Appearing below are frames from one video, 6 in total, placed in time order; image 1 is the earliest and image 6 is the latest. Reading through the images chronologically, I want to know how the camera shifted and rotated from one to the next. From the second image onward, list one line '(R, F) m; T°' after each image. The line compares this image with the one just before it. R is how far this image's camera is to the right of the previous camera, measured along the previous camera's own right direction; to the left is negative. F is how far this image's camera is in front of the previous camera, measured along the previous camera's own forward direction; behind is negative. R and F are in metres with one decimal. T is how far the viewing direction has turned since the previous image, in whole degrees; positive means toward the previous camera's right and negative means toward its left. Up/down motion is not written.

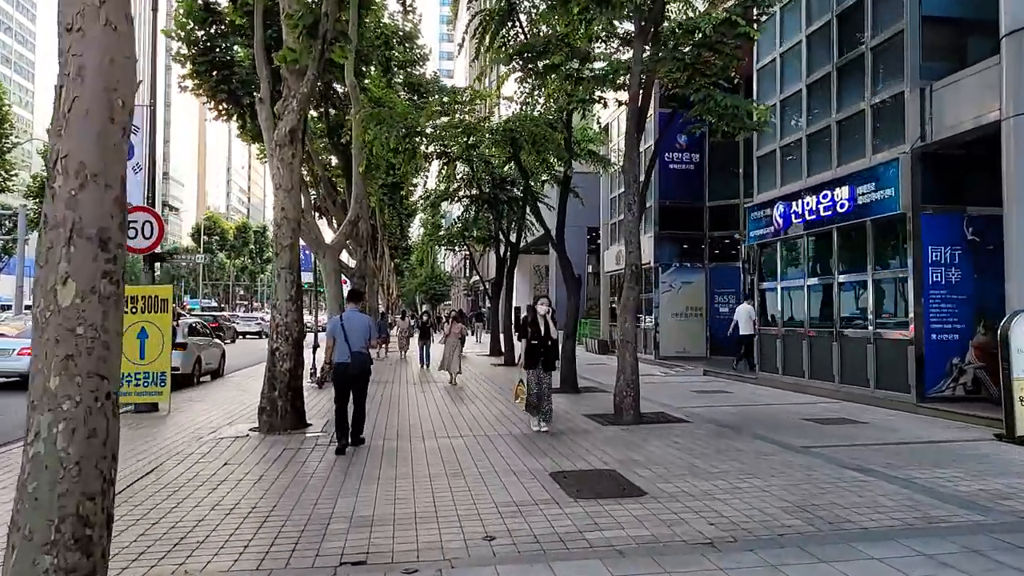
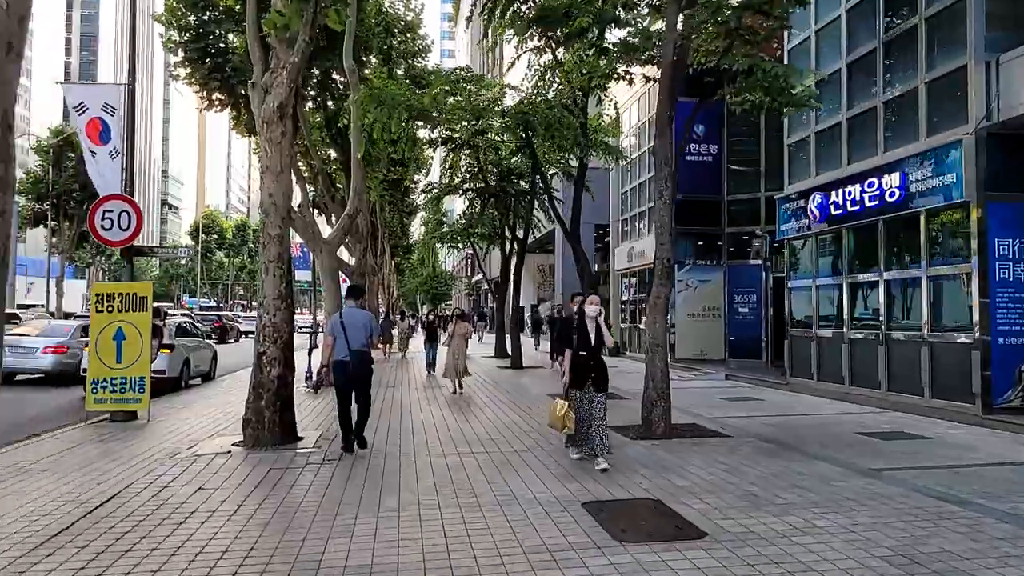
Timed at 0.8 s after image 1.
(-0.3, +1.3) m; 0°
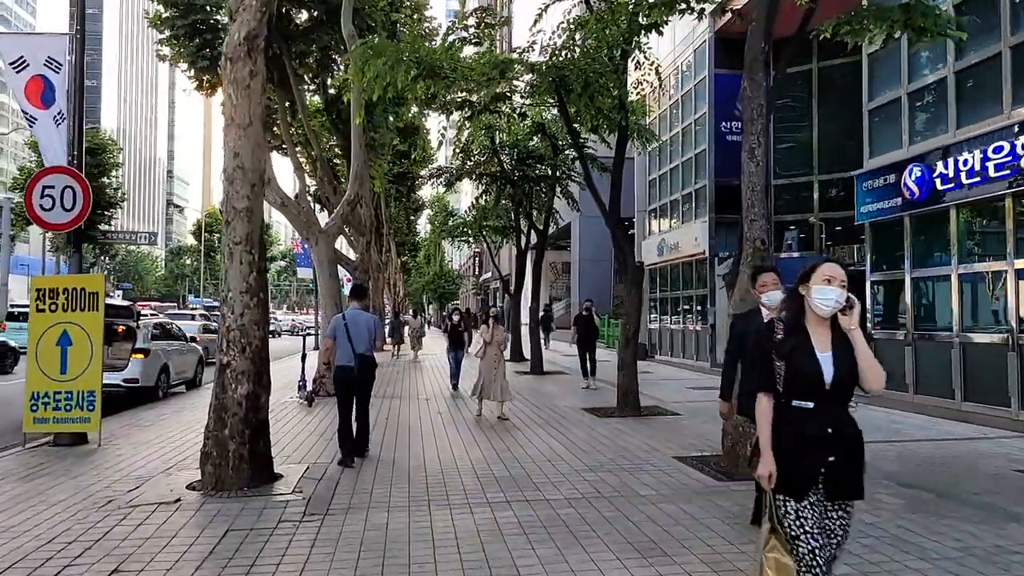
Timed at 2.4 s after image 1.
(-0.5, +2.5) m; -1°
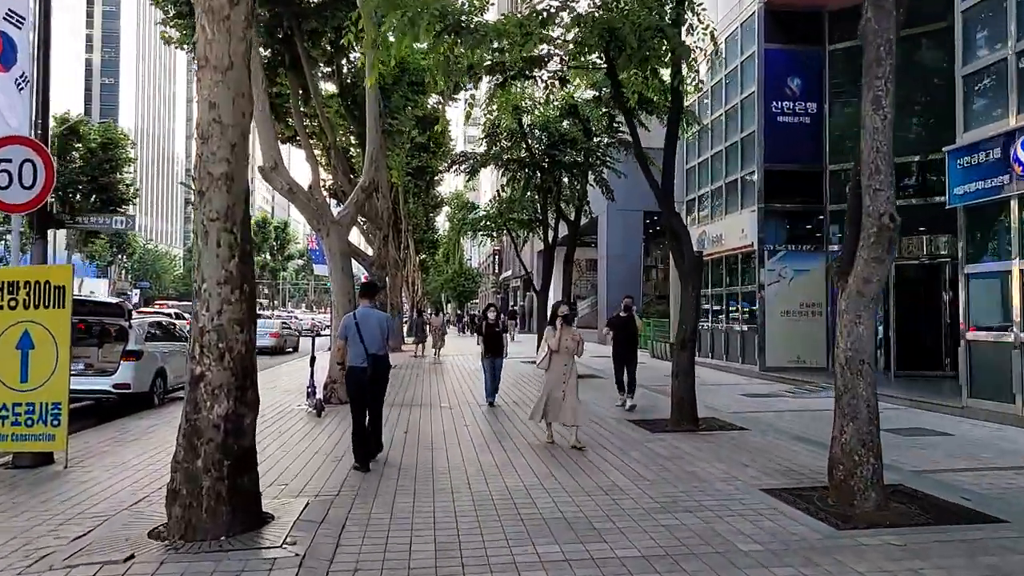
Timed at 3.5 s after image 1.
(-0.4, +1.7) m; -1°
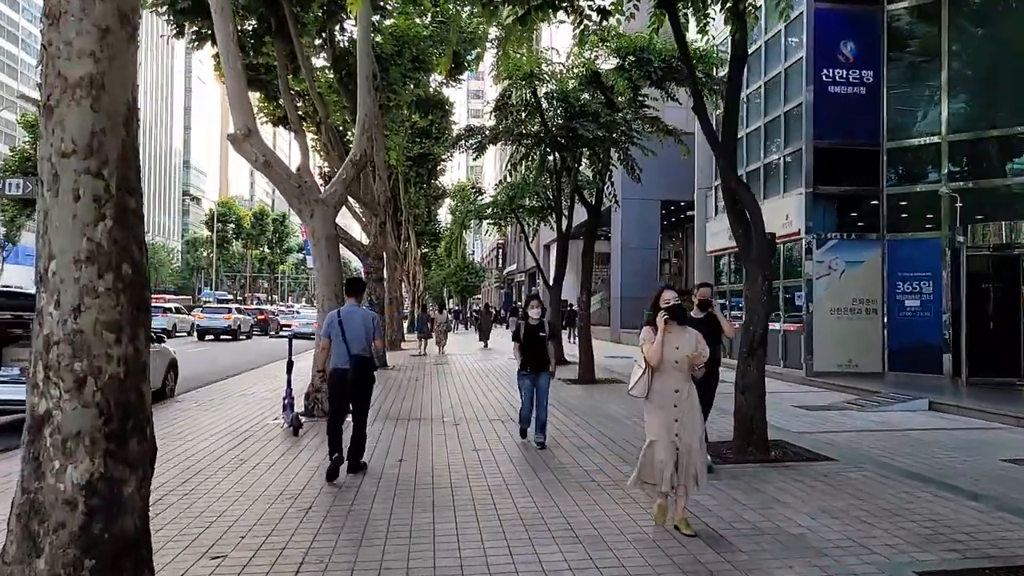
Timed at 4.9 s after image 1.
(-0.3, +2.3) m; 0°
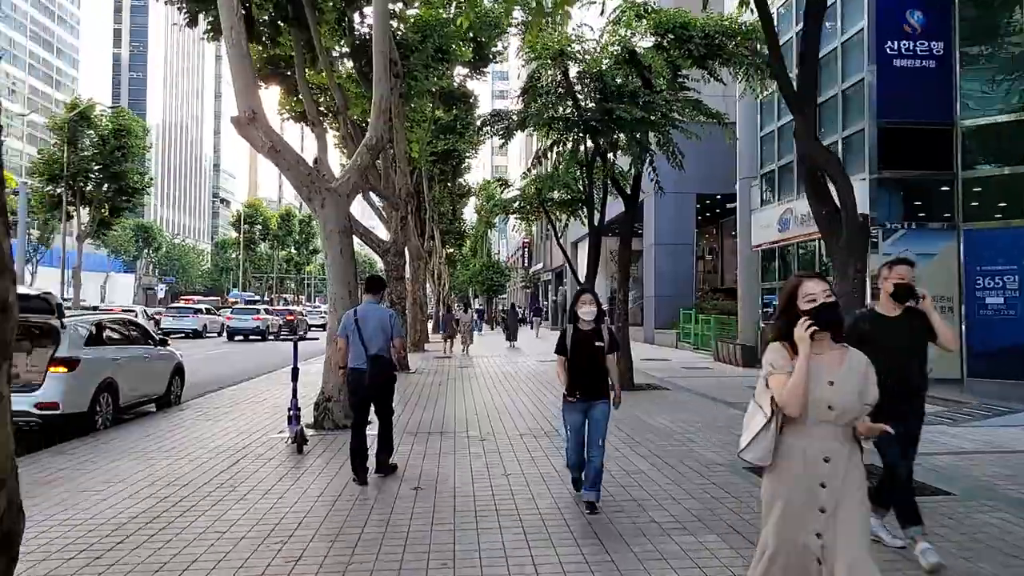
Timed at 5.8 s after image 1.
(-0.1, +1.4) m; -2°
